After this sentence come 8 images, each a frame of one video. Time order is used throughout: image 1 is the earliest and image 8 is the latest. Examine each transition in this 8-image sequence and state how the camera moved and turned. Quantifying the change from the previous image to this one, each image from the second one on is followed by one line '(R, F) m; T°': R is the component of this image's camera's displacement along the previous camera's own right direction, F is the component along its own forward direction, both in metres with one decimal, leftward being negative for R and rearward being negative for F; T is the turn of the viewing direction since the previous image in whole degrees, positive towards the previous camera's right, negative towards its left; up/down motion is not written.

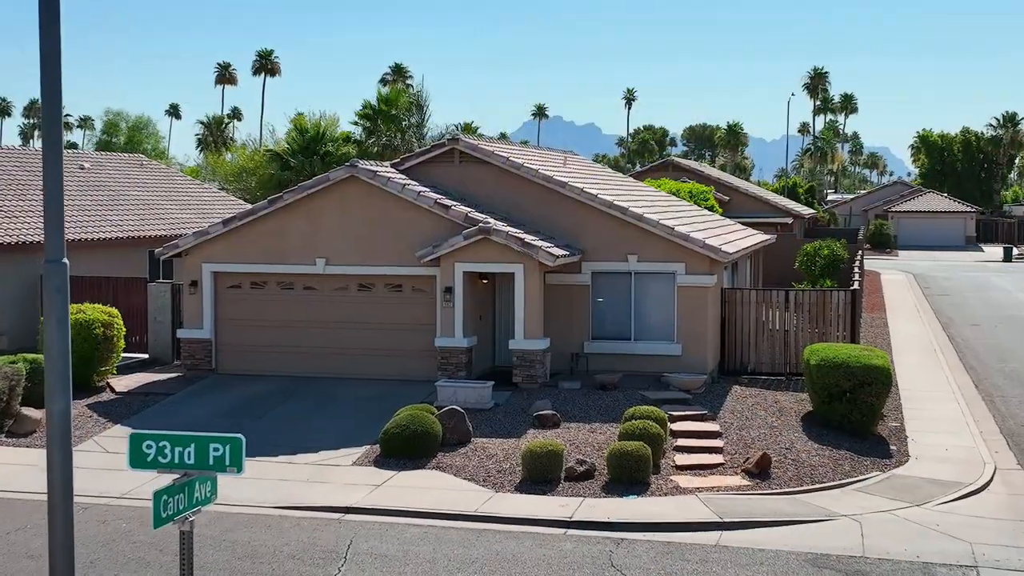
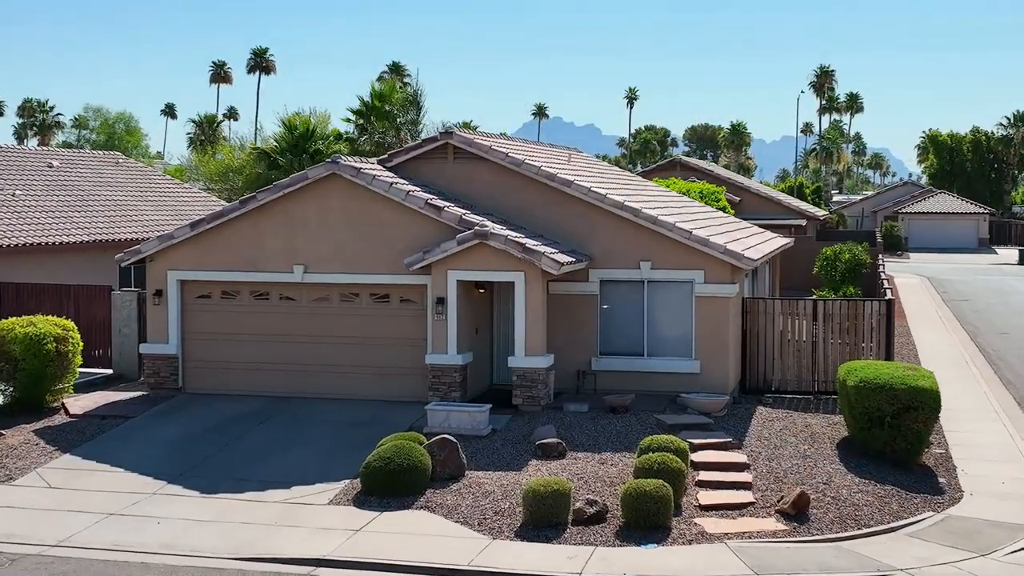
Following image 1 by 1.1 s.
(0.0, +2.1) m; 0°
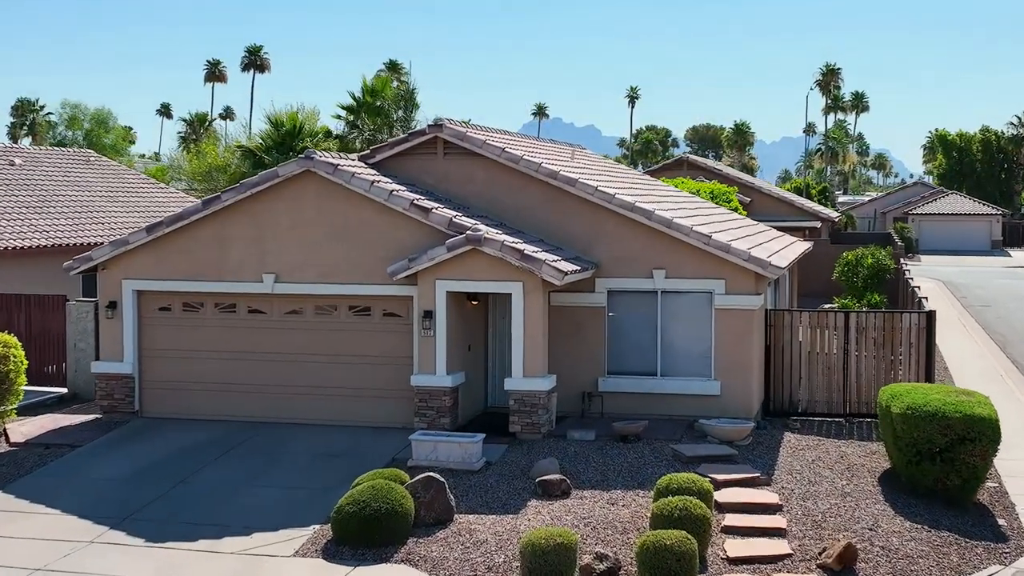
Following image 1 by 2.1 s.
(0.0, +2.1) m; 0°
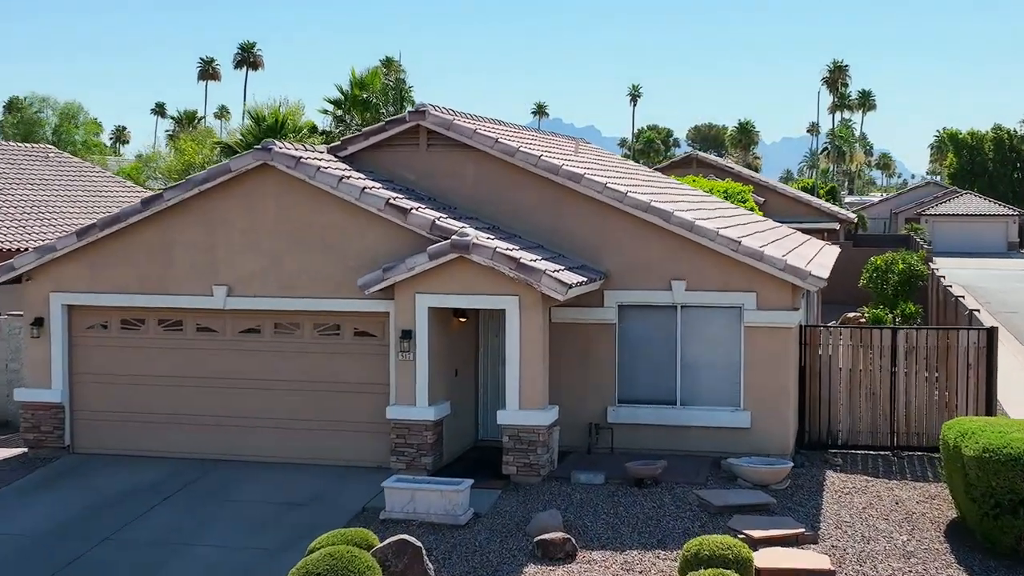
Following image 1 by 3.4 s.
(+0.1, +2.5) m; 0°
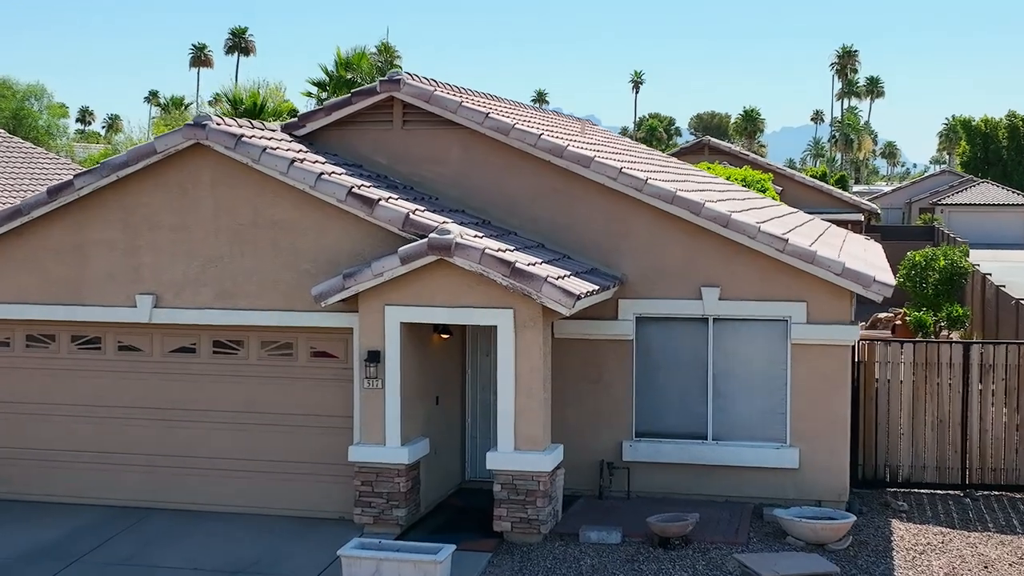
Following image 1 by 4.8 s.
(+0.1, +2.6) m; 0°
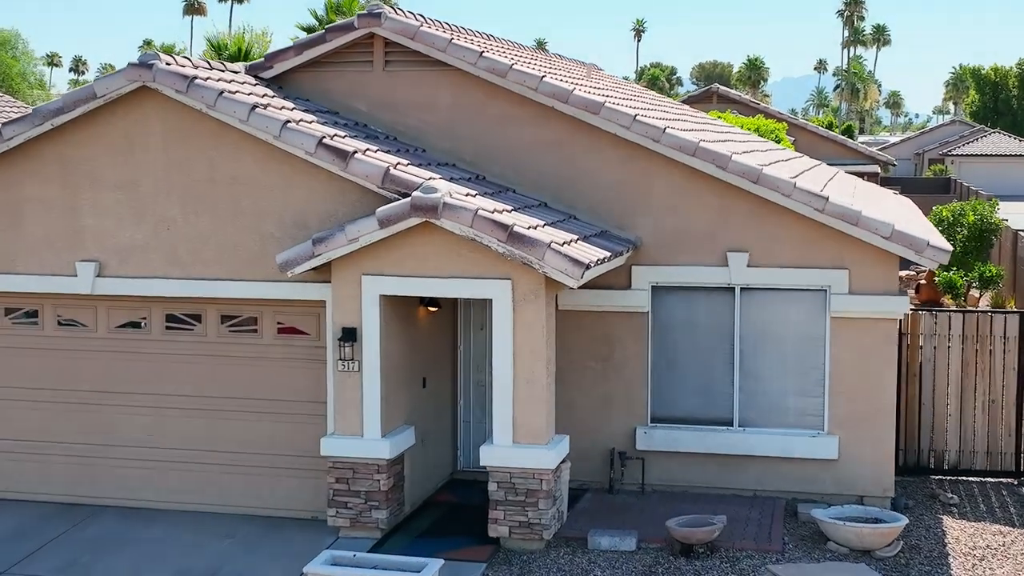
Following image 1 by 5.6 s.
(0.0, +1.5) m; 0°
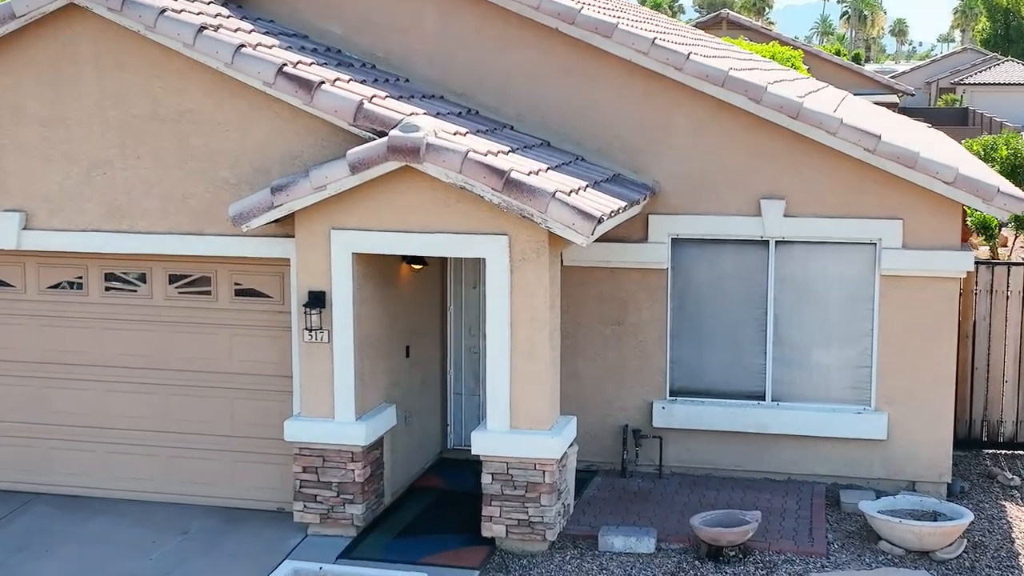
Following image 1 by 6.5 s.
(0.0, +1.4) m; 0°
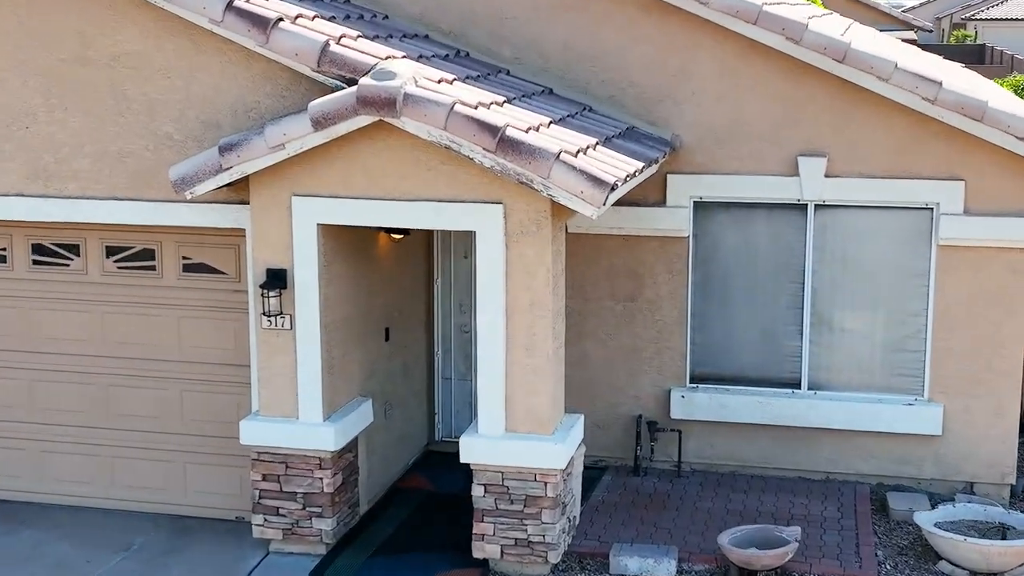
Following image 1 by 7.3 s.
(0.0, +1.2) m; 0°
